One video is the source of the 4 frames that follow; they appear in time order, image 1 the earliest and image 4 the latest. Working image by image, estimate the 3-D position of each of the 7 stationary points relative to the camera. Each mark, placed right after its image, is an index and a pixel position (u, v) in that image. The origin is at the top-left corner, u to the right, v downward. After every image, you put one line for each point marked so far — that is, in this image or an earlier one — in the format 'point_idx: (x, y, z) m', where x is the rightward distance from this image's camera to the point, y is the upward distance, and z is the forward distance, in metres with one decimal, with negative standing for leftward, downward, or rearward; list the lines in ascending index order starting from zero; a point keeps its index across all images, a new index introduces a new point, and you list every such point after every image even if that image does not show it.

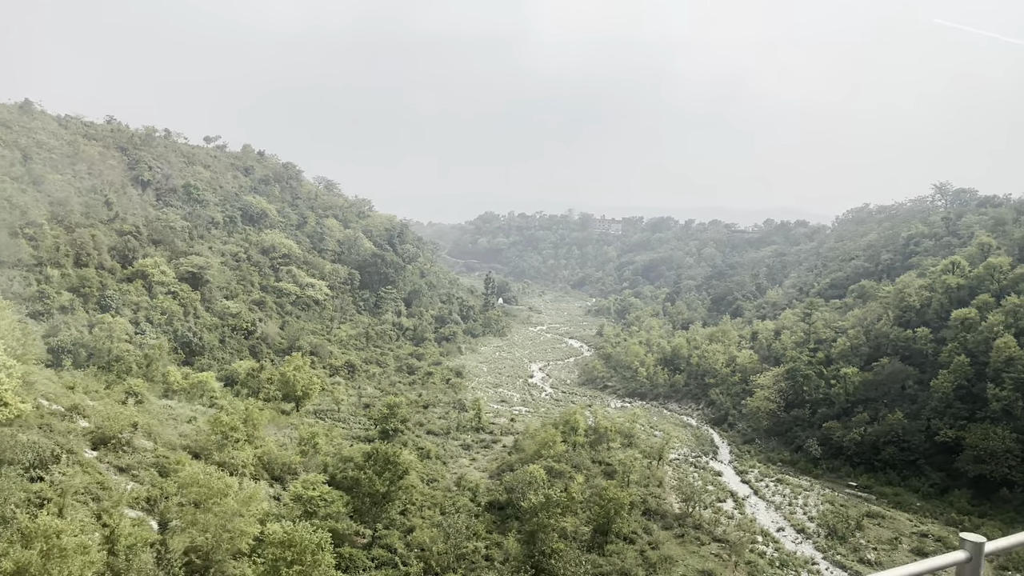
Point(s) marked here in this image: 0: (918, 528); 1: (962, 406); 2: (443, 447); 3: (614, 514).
0: (+11.6, -6.8, +16.0) m
1: (+15.9, -4.1, +19.8) m
2: (-2.3, -5.5, +19.3) m
3: (+2.2, -5.2, +12.9) m
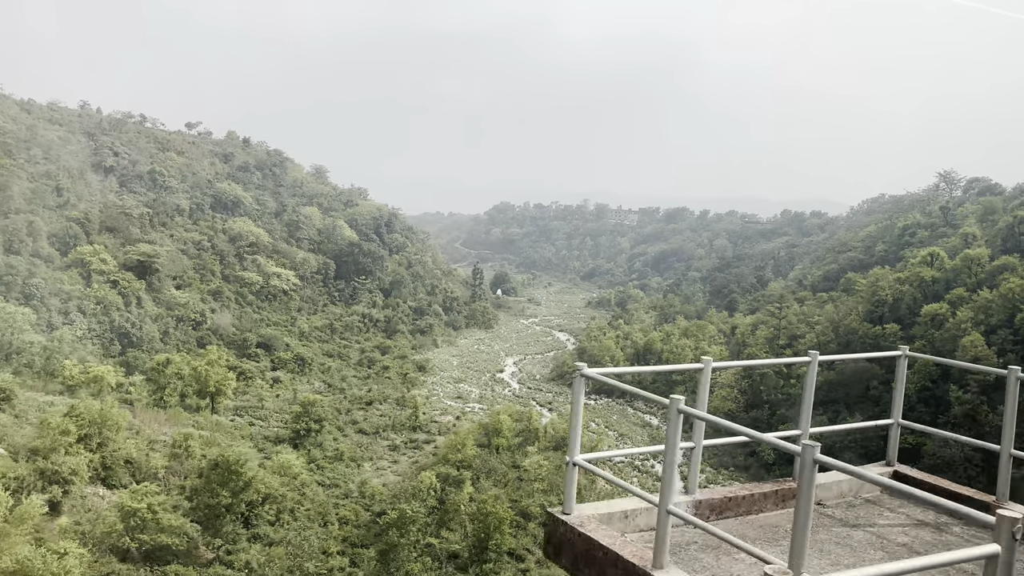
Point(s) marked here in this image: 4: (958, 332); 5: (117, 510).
0: (+9.1, -6.7, +14.6) m
1: (+13.5, -4.0, +18.3) m
2: (-4.8, -5.2, +18.3) m
3: (-0.4, -5.1, +11.8) m
4: (+14.6, -1.4, +18.3) m
5: (-7.0, -4.0, +10.1) m
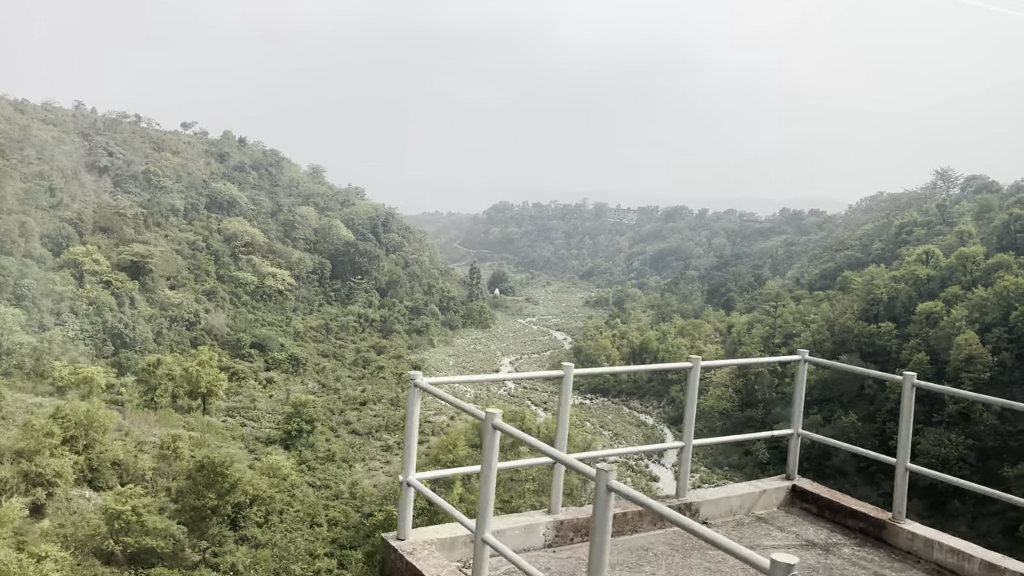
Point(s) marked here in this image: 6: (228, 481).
0: (+8.9, -6.6, +14.6) m
1: (+13.2, -3.9, +18.2) m
2: (-5.0, -5.2, +18.2) m
3: (-0.6, -5.0, +11.7) m
4: (+14.3, -1.4, +18.3) m
5: (-7.3, -4.1, +10.0) m
6: (-5.6, -3.9, +11.4) m
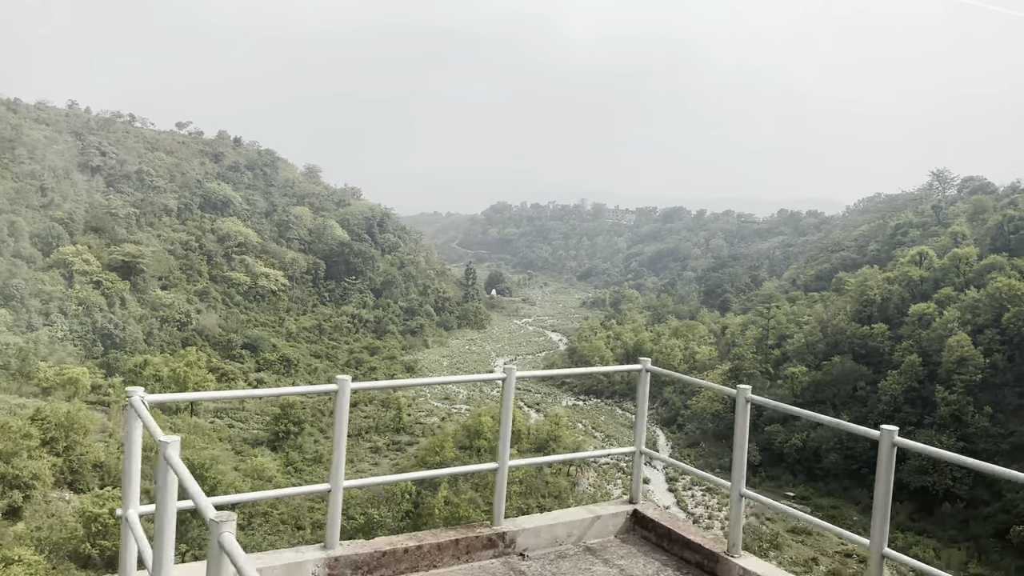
0: (+8.5, -6.7, +14.5) m
1: (+12.9, -4.0, +18.2) m
2: (-5.4, -5.2, +18.1) m
3: (-0.9, -5.1, +11.6) m
4: (+14.0, -1.4, +18.3) m
5: (-7.6, -4.1, +9.9) m
6: (-5.9, -3.9, +11.3) m
